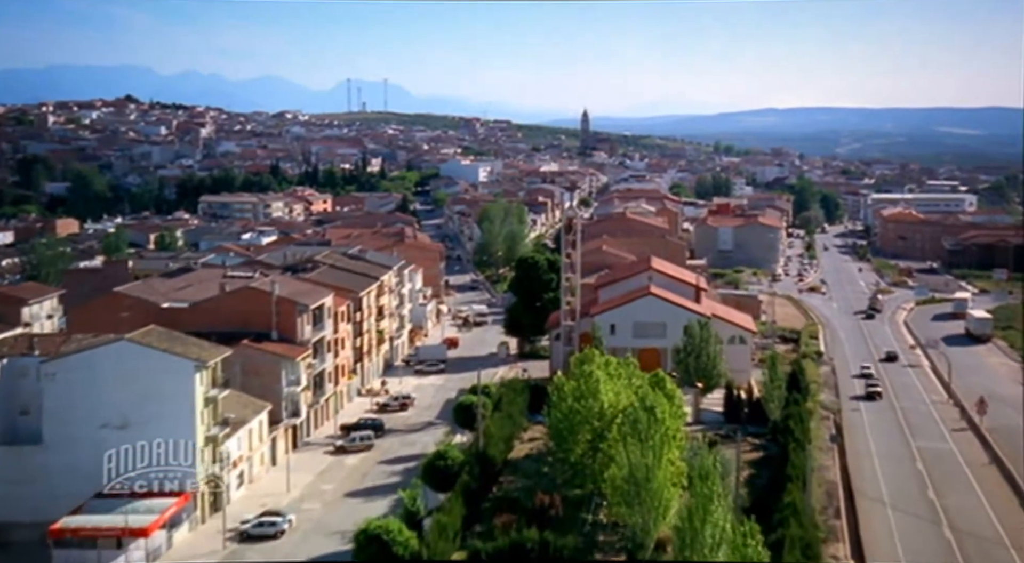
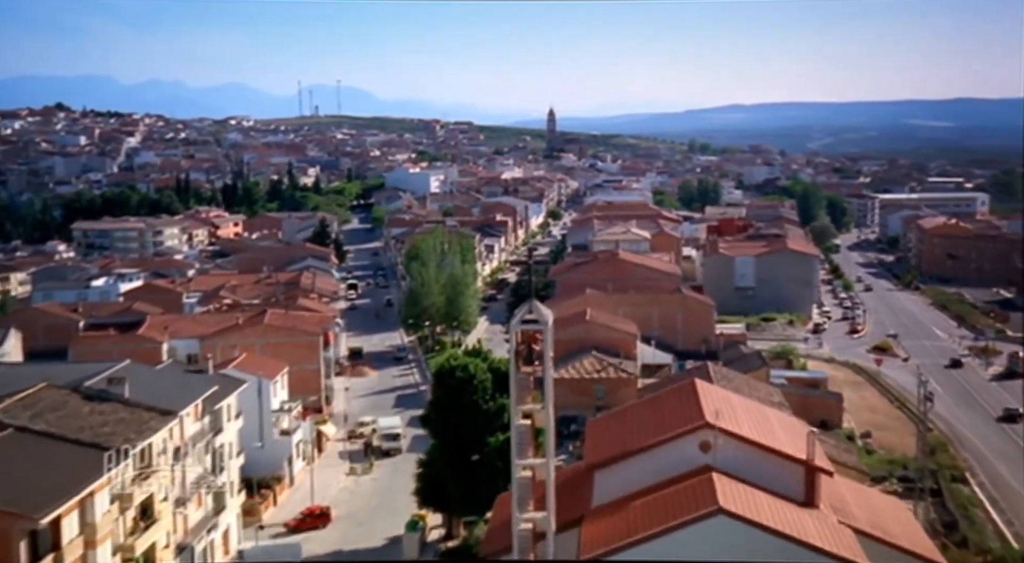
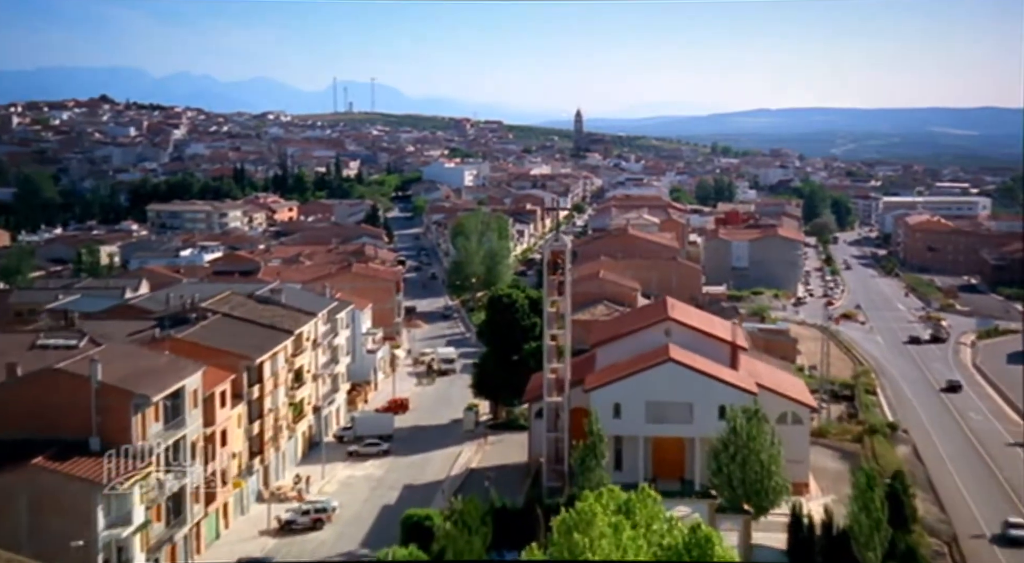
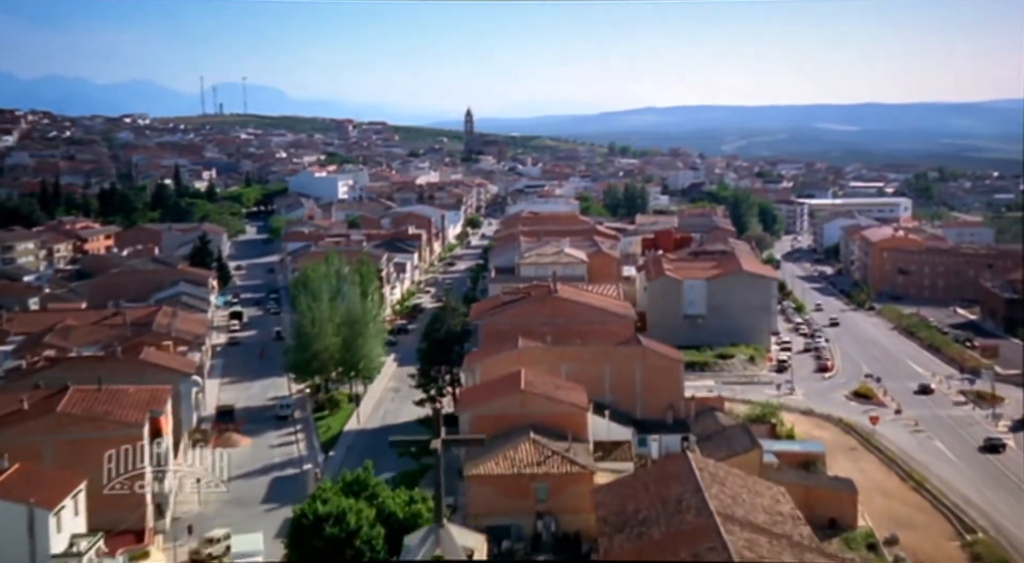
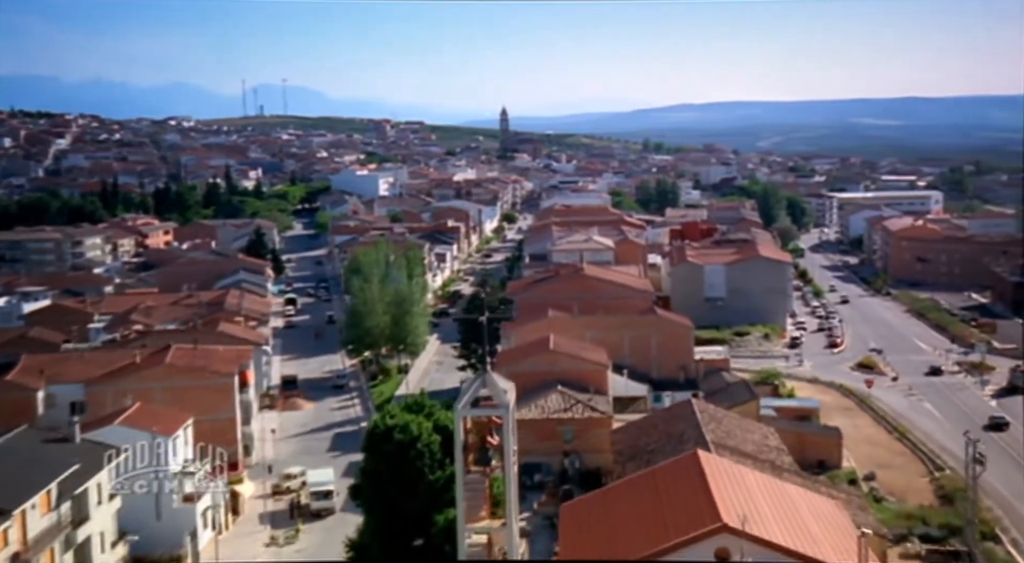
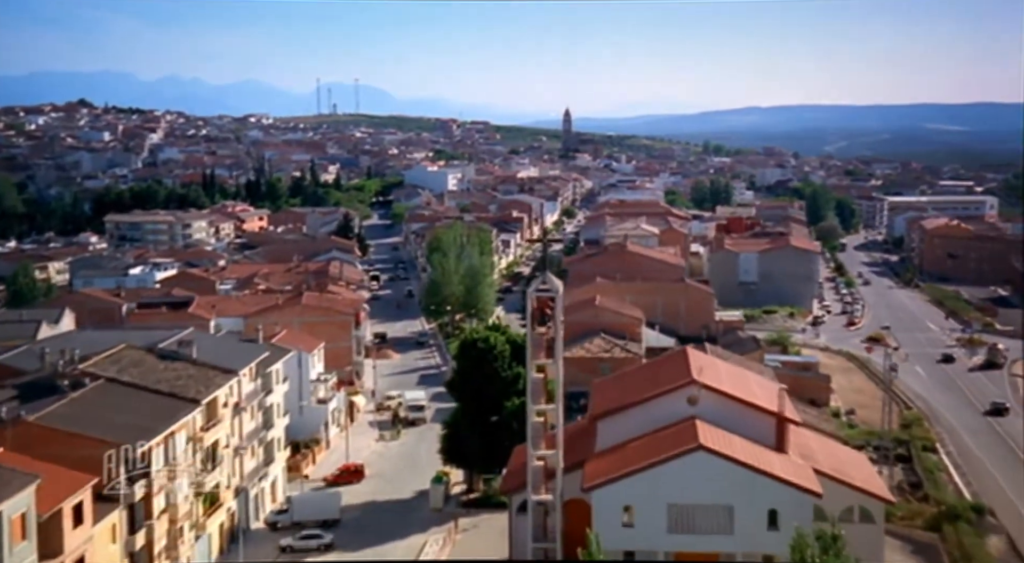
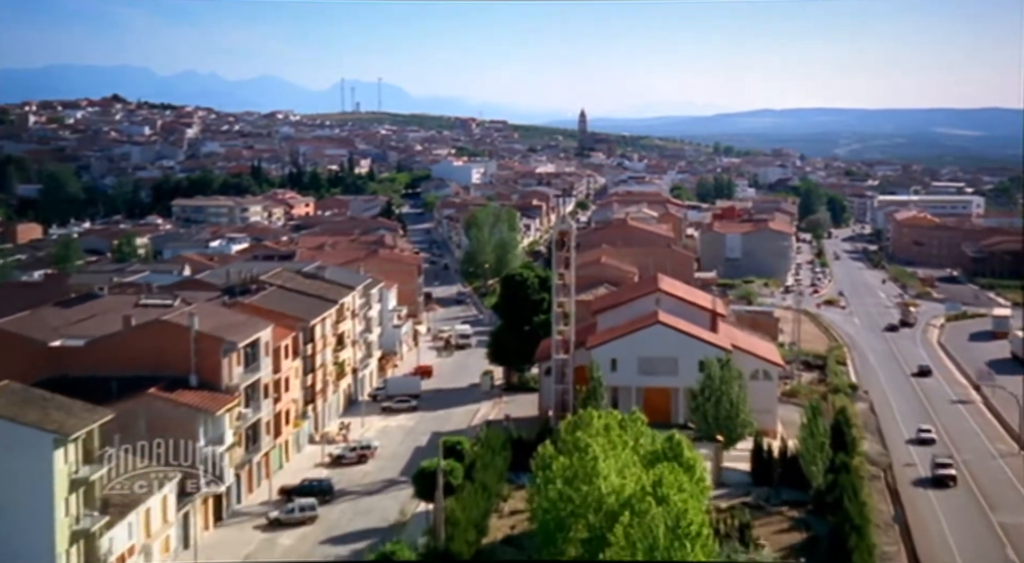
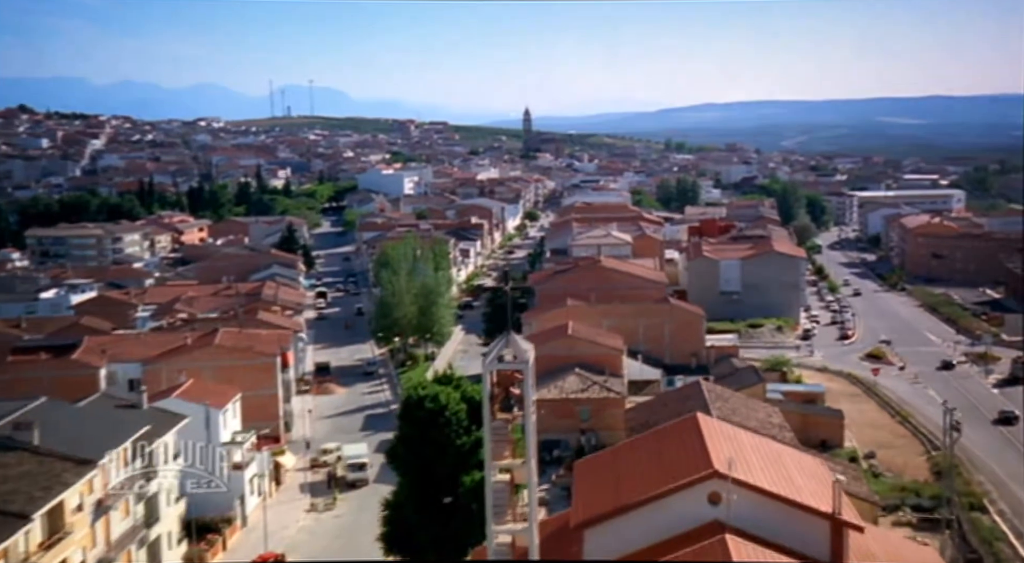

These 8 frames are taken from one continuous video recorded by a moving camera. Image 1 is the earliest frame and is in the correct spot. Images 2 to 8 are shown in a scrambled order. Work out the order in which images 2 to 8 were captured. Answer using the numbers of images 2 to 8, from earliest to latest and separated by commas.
7, 3, 6, 2, 8, 5, 4
